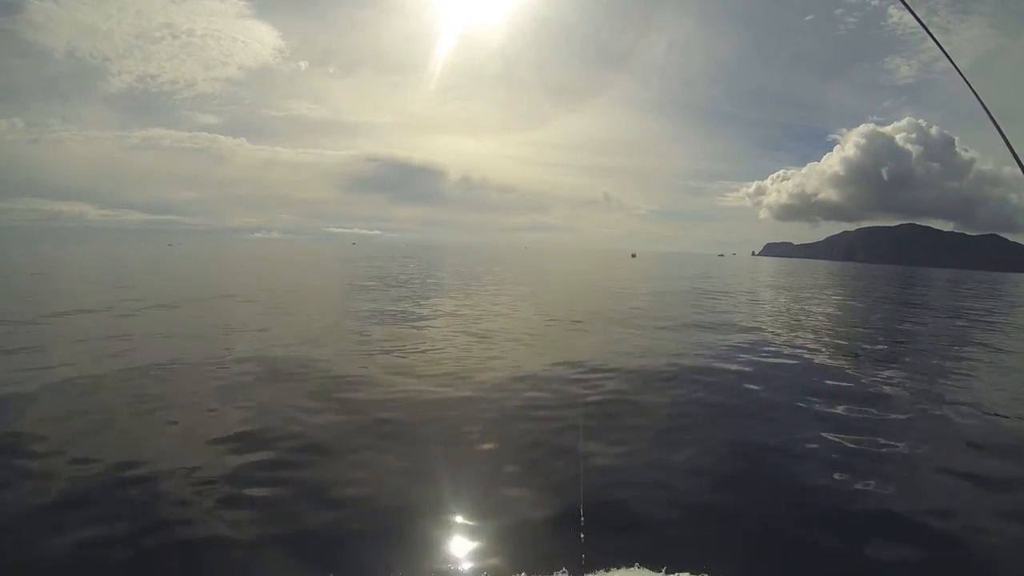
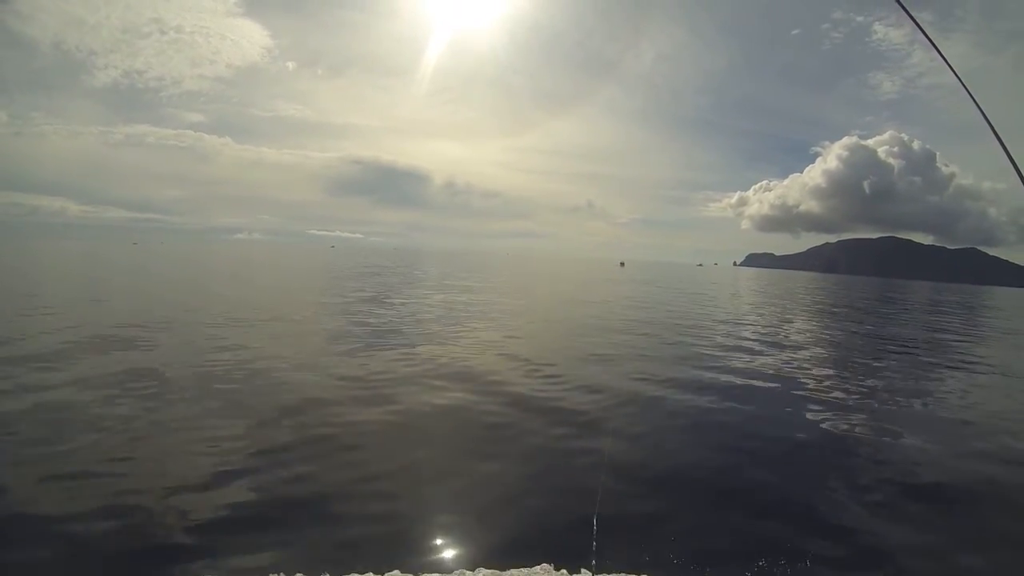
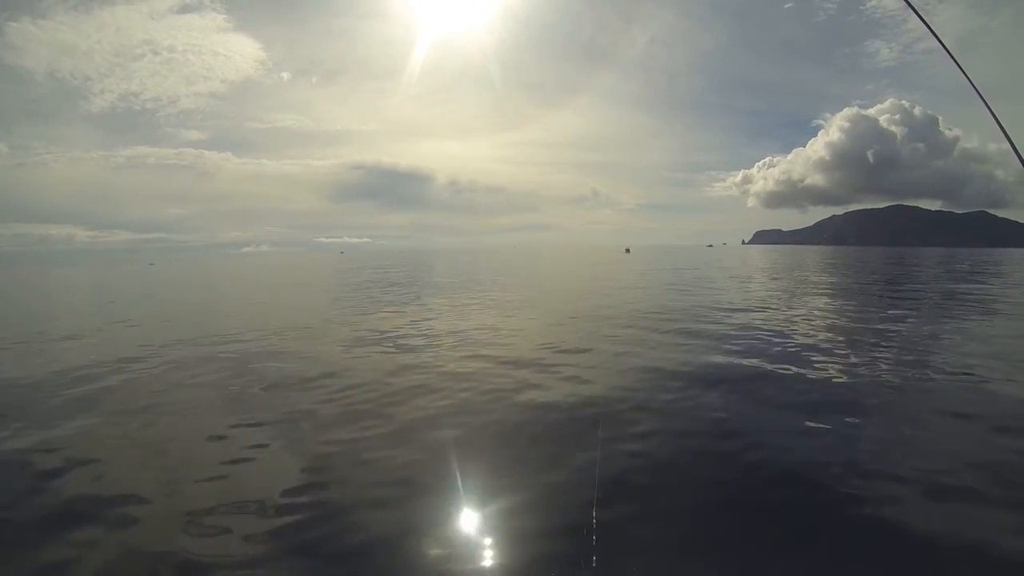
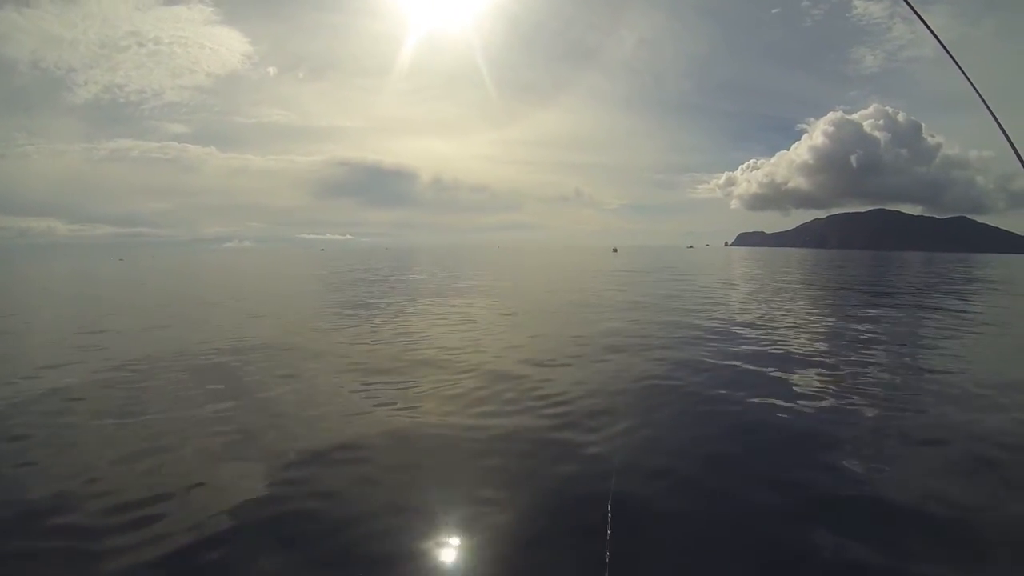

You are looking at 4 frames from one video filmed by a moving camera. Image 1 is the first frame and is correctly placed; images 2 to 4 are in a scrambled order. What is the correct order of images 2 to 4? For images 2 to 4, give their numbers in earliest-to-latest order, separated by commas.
3, 2, 4
